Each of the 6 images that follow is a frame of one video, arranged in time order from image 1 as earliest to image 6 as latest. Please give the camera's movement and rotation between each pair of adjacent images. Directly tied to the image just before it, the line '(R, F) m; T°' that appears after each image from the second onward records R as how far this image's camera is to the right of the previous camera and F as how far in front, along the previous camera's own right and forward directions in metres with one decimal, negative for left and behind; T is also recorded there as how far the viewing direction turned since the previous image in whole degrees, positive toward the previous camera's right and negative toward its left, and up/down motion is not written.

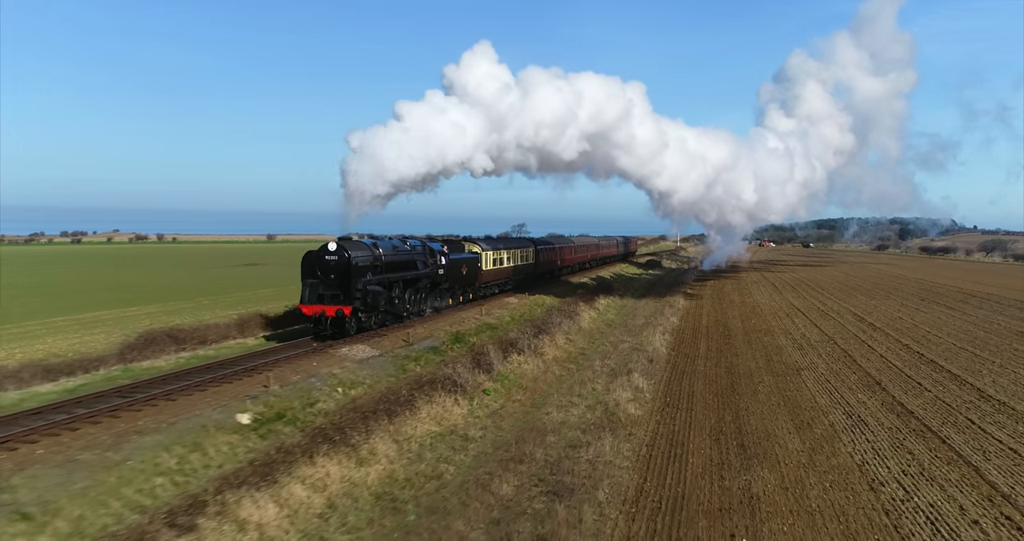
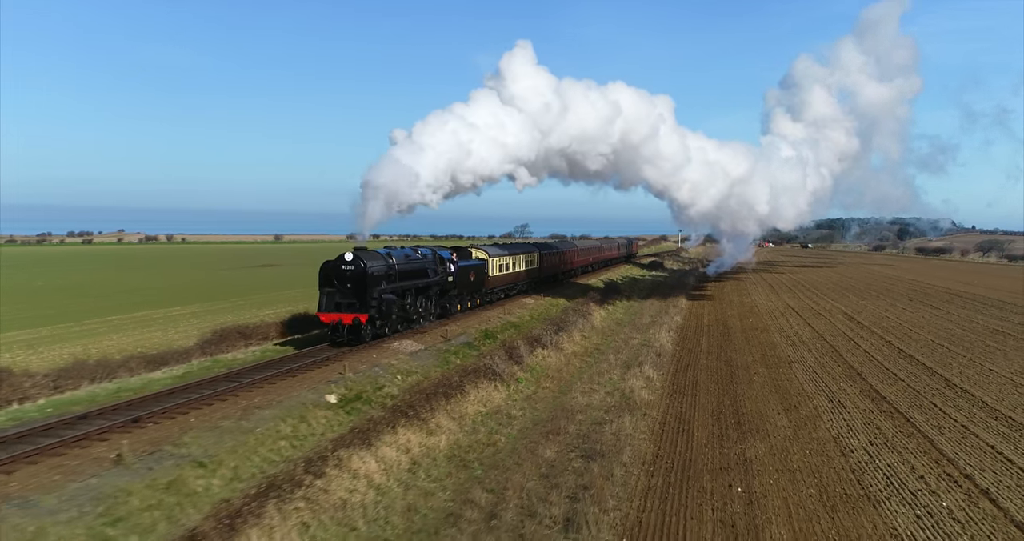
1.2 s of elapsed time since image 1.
(-0.9, -2.4) m; 0°
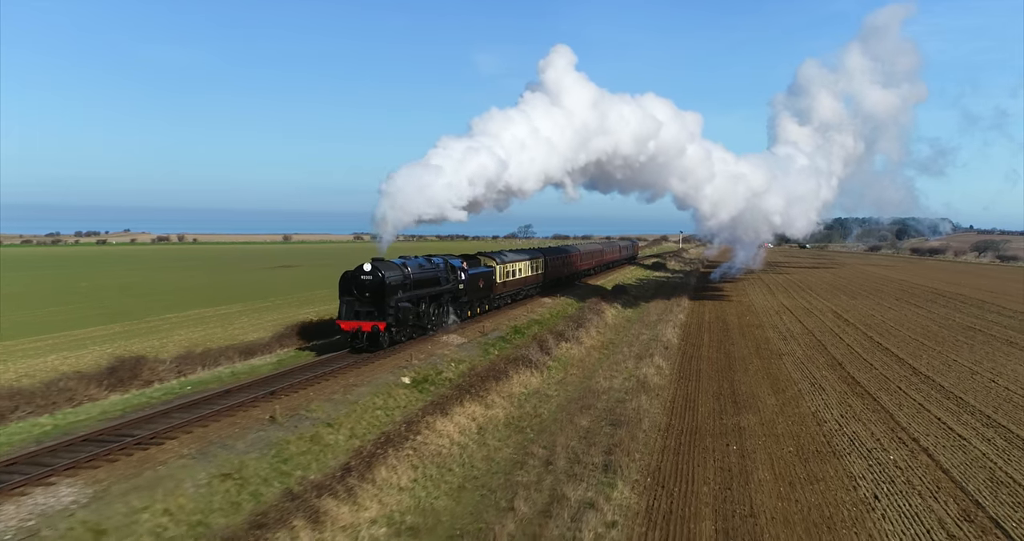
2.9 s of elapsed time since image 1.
(-1.1, -3.1) m; 0°
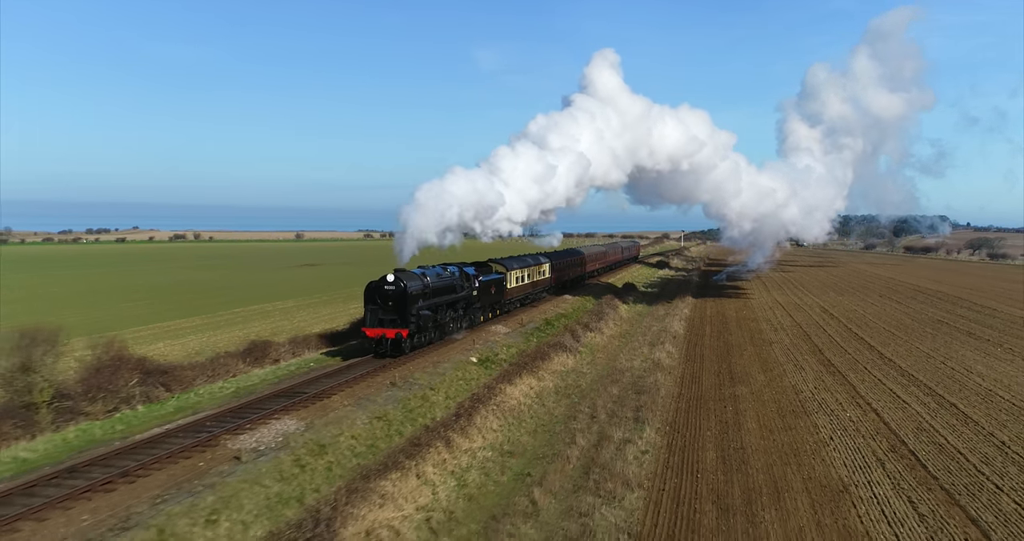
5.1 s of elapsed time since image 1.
(-1.6, -4.5) m; 0°
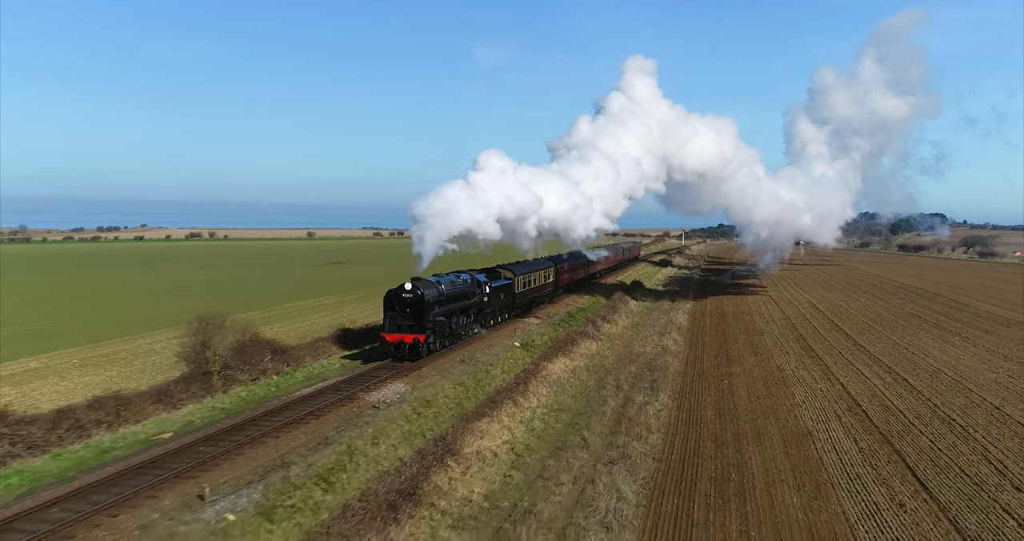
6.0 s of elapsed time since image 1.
(-1.6, -4.7) m; 0°
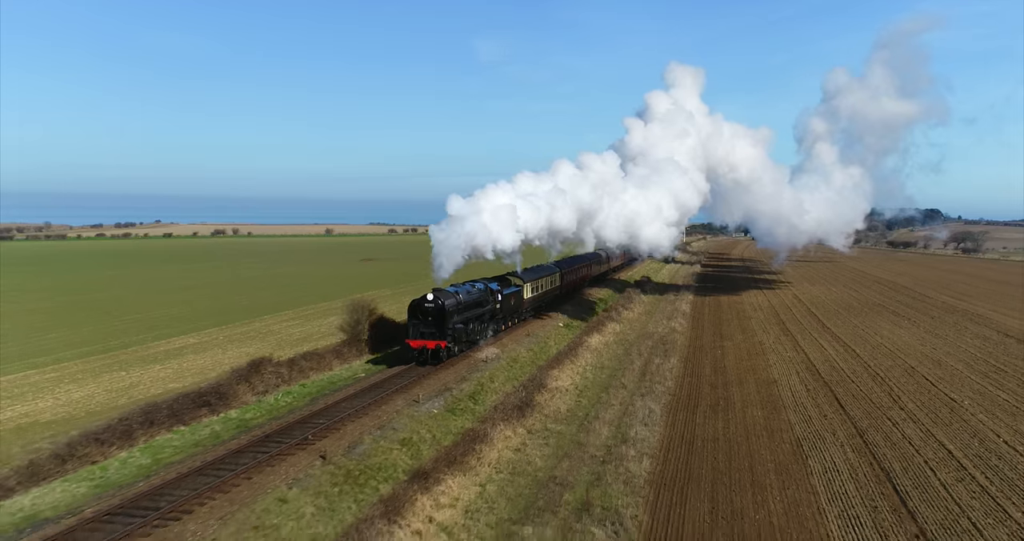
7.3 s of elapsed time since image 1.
(-2.6, -8.0) m; 0°
